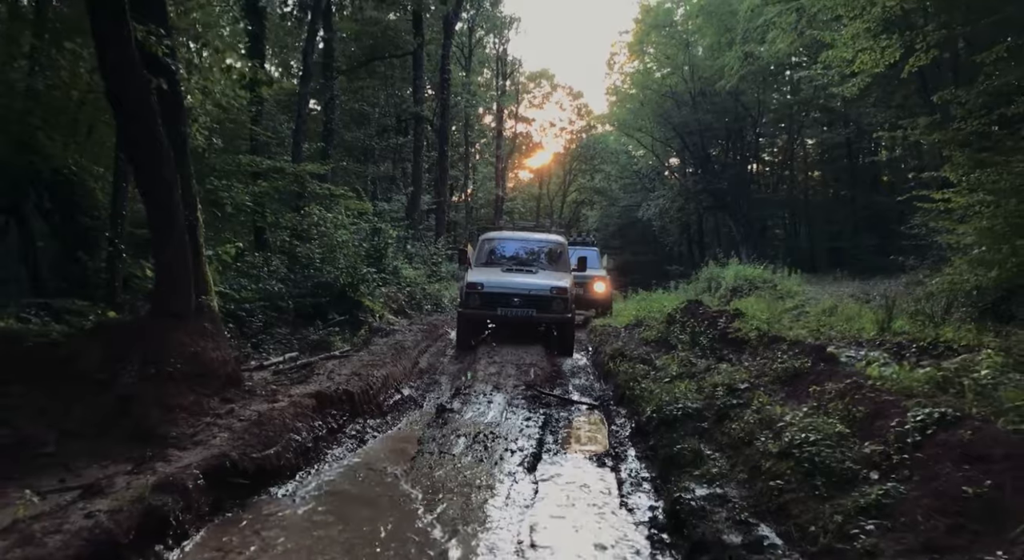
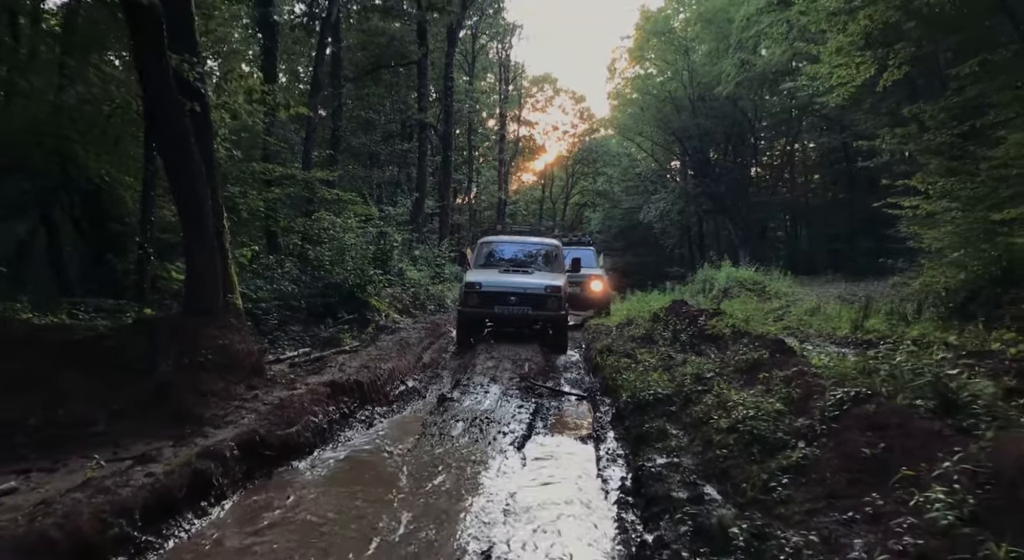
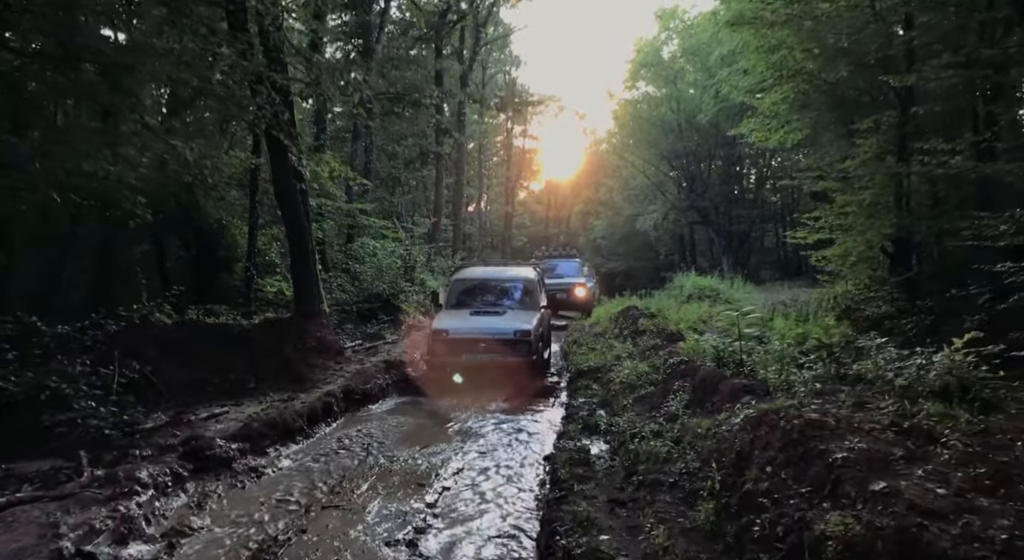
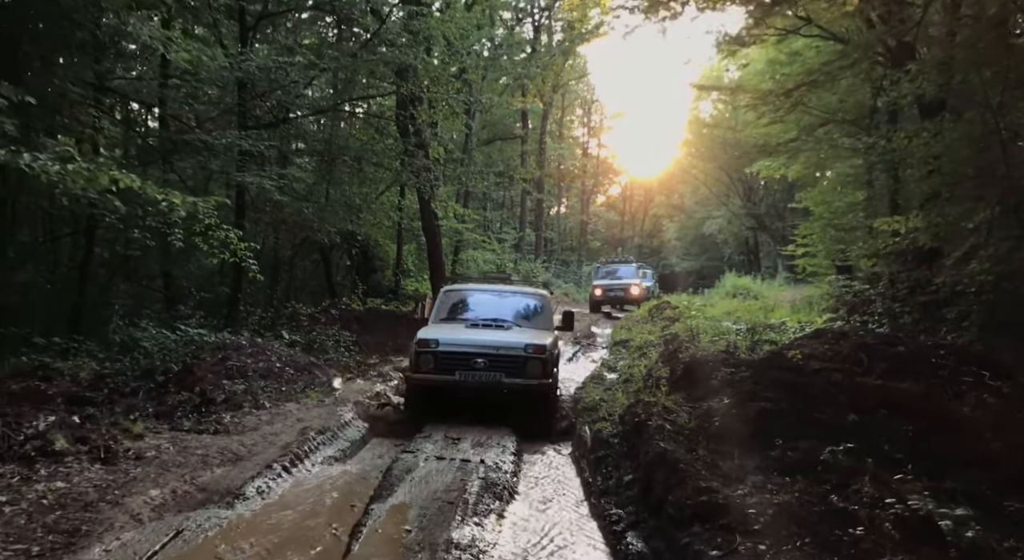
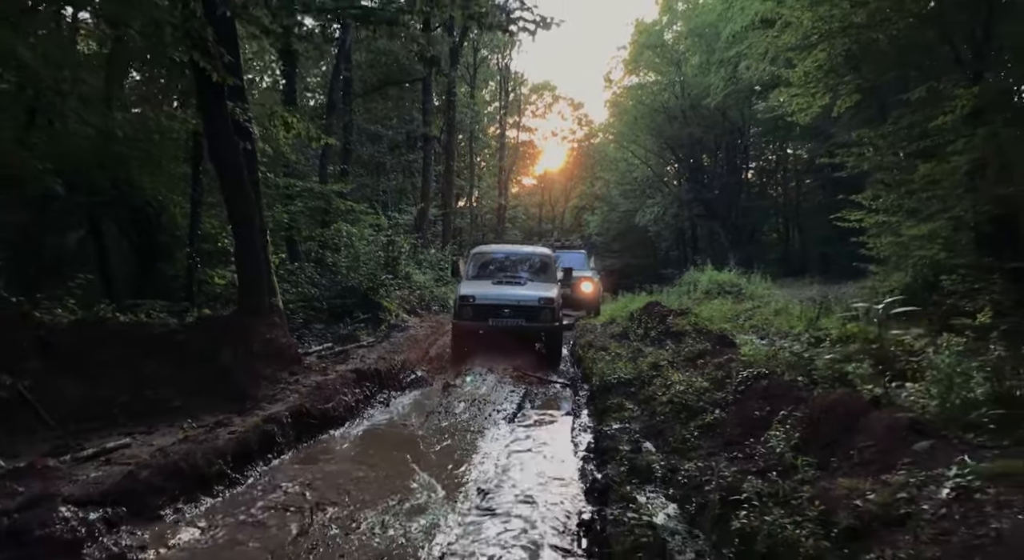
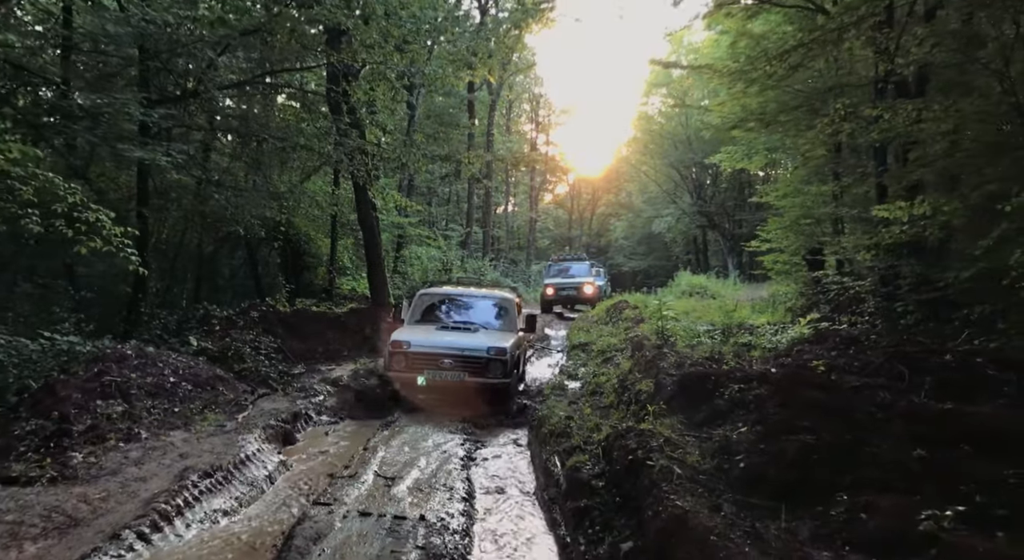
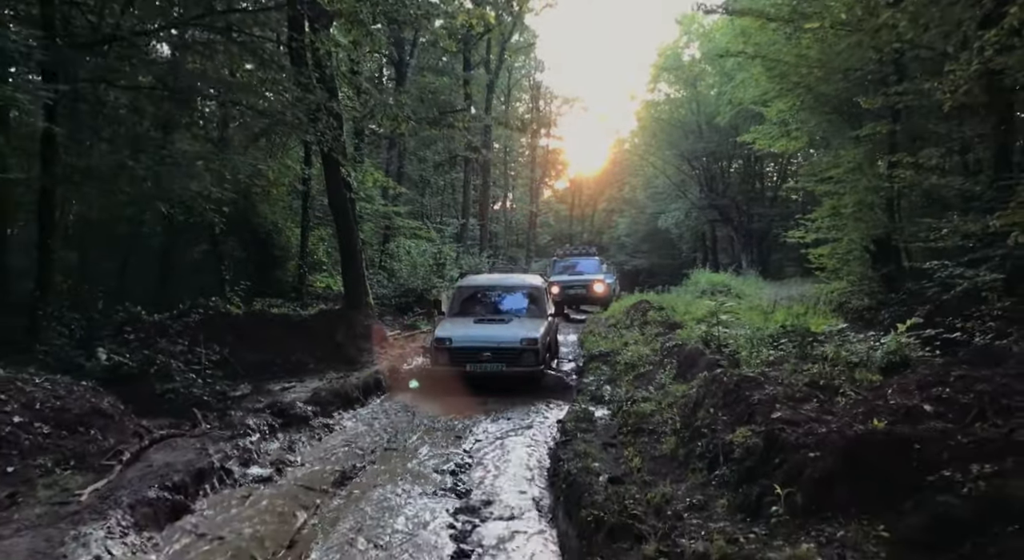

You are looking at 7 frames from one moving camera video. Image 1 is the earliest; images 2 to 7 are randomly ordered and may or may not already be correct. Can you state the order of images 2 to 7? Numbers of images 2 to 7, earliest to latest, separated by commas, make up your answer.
2, 5, 3, 7, 6, 4
